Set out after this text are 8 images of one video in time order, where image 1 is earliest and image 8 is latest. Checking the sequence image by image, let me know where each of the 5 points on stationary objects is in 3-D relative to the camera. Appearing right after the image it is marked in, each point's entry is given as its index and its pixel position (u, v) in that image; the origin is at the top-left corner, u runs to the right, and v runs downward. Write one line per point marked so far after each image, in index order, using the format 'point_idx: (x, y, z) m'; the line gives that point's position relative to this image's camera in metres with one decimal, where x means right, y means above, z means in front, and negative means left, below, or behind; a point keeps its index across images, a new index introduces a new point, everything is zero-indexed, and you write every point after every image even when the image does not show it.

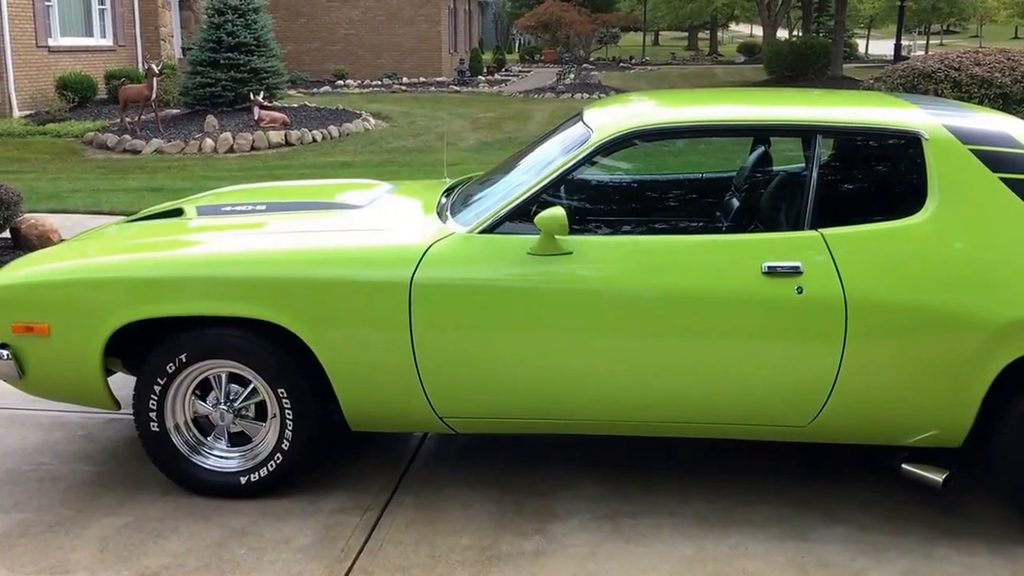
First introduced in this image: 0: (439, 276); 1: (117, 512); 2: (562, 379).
0: (-0.3, 0.0, +3.7) m
1: (-1.5, -0.9, +3.9) m
2: (+0.1, -0.3, +3.7) m
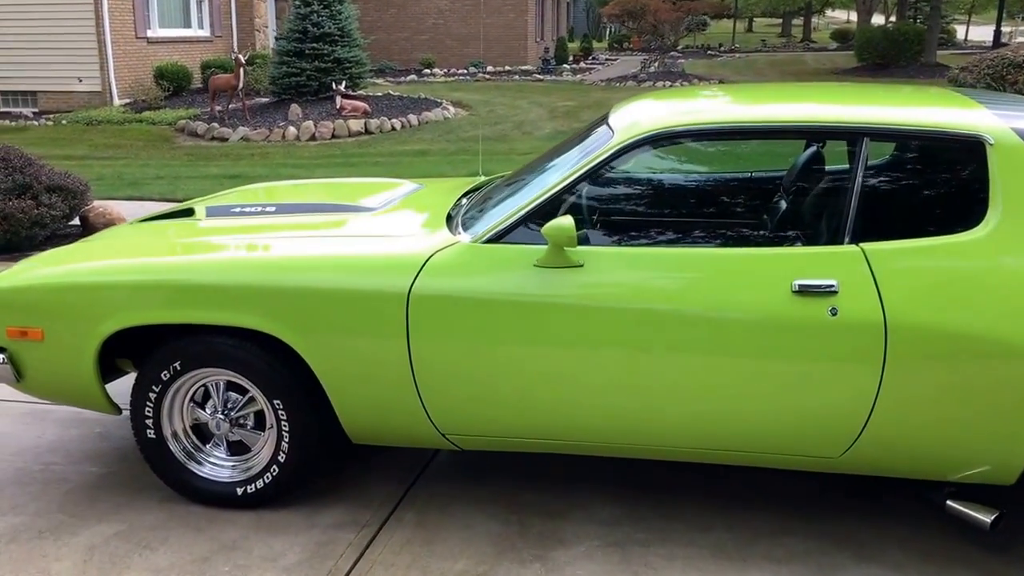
0: (-0.3, 0.0, +3.5) m
1: (-1.5, -0.9, +3.8) m
2: (+0.1, -0.4, +3.4) m
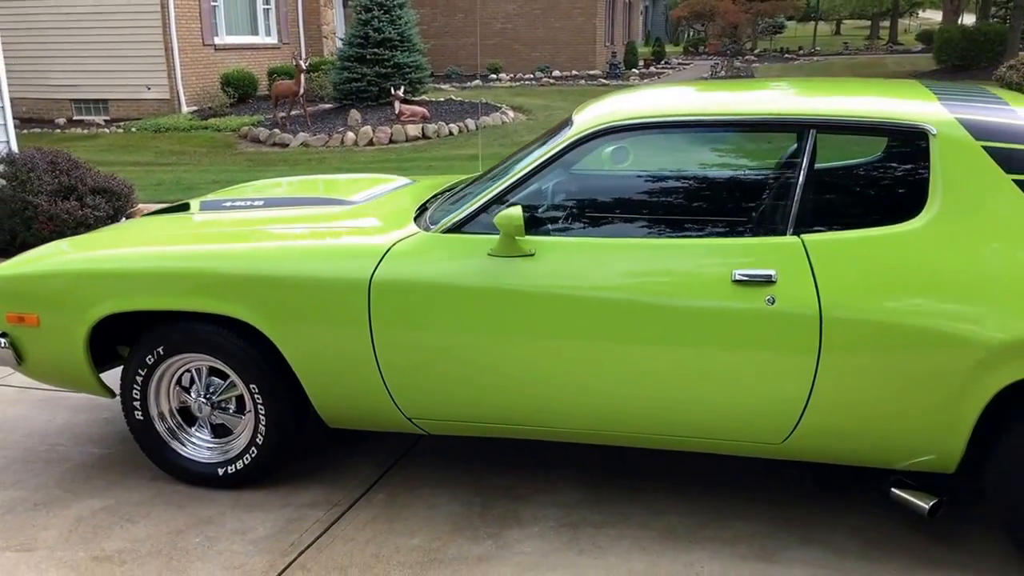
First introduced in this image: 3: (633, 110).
0: (-0.4, +0.1, +3.6) m
1: (-1.6, -0.8, +4.0) m
2: (0.0, -0.3, +3.6) m
3: (+0.4, +0.6, +3.7) m
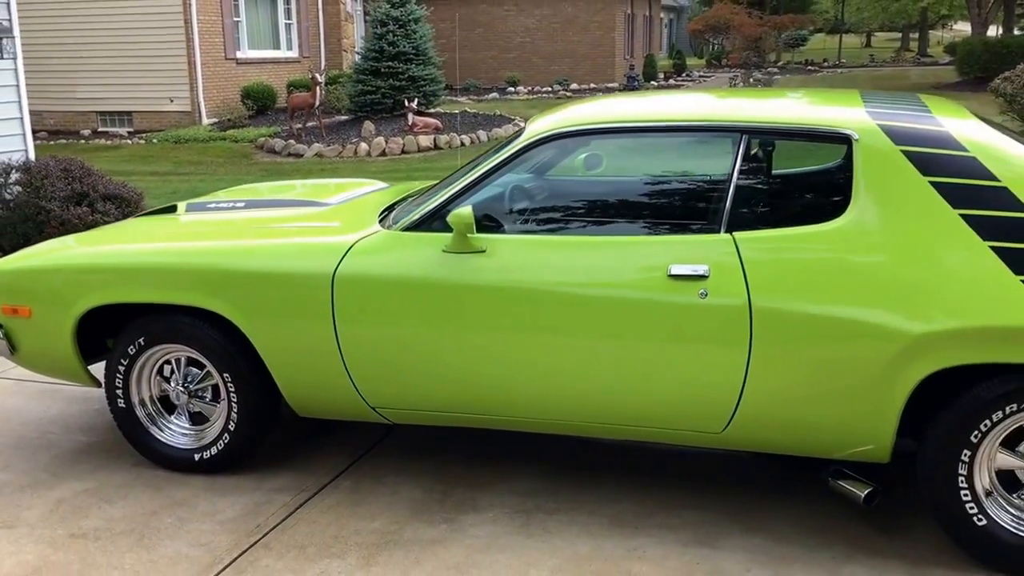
0: (-0.6, +0.1, +3.8) m
1: (-1.8, -0.8, +4.2) m
2: (-0.2, -0.3, +3.8) m
3: (+0.2, +0.7, +3.9) m
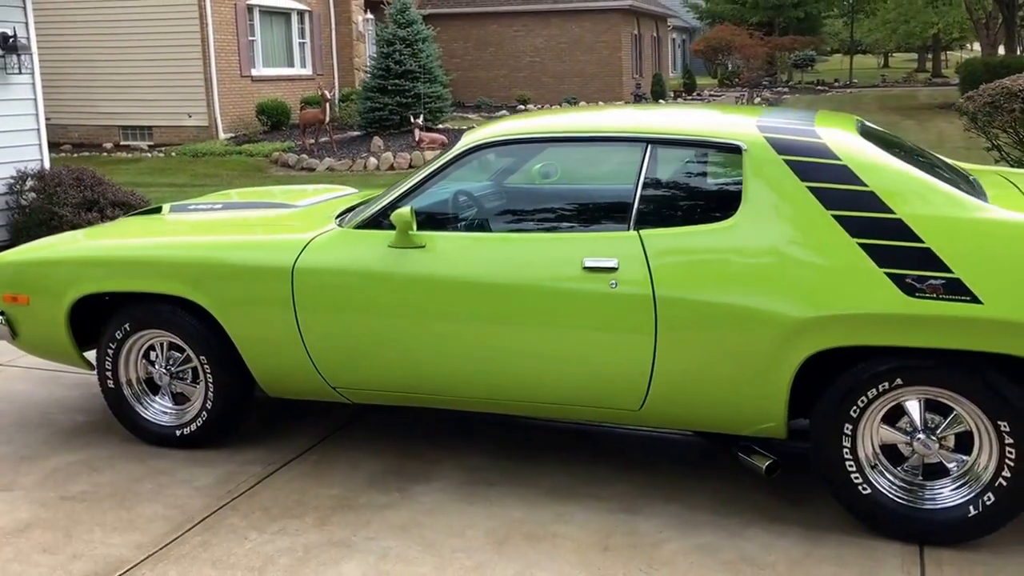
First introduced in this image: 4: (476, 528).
0: (-0.8, +0.1, +4.3) m
1: (-2.0, -0.8, +4.7) m
2: (-0.4, -0.3, +4.2) m
3: (0.0, +0.7, +4.3) m
4: (-0.1, -0.9, +3.8) m
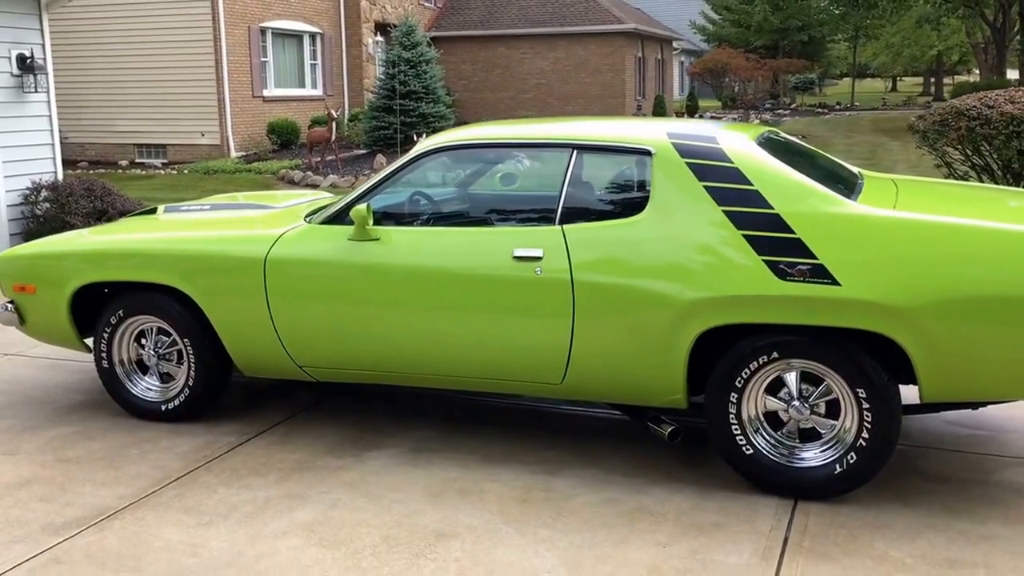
0: (-1.1, +0.2, +4.8) m
1: (-2.3, -0.7, +5.3) m
2: (-0.7, -0.2, +4.8) m
3: (-0.2, +0.7, +4.9) m
4: (-0.4, -0.8, +4.3) m
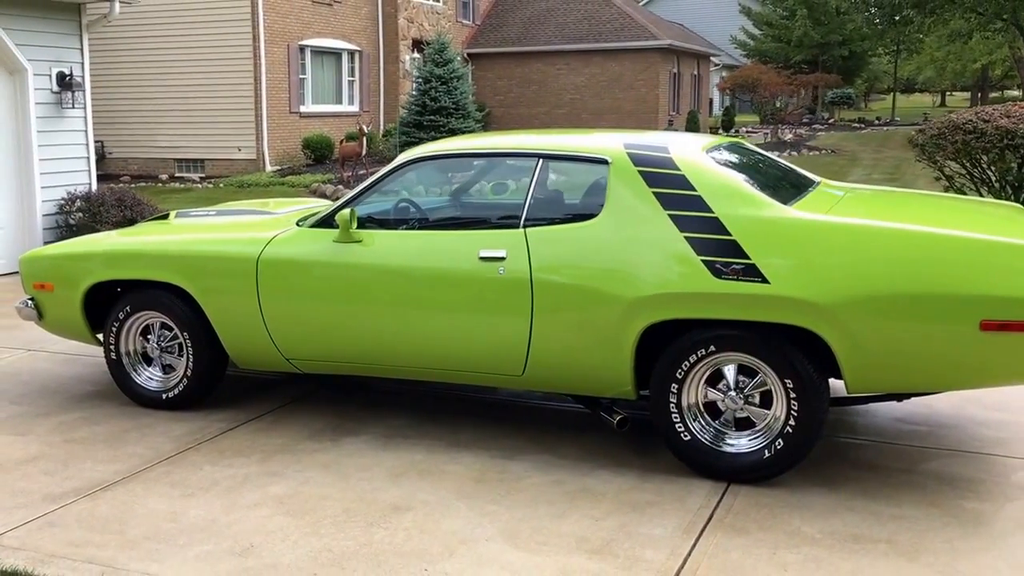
0: (-1.2, +0.2, +5.3) m
1: (-2.4, -0.7, +5.7) m
2: (-0.8, -0.2, +5.1) m
3: (-0.4, +0.7, +5.3) m
4: (-0.6, -0.8, +4.7) m
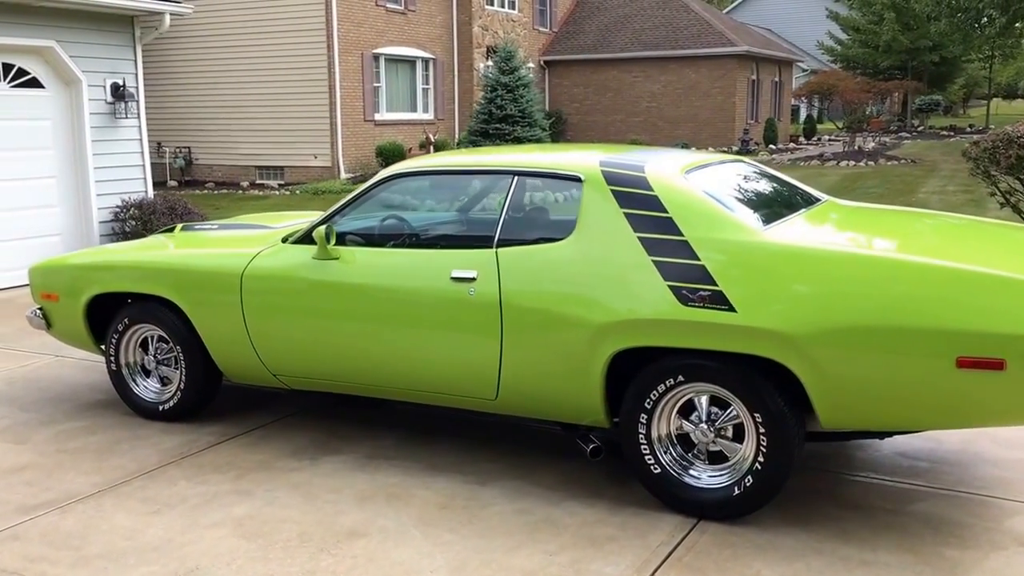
0: (-1.3, +0.1, +5.3) m
1: (-2.5, -0.8, +5.8) m
2: (-0.9, -0.3, +5.1) m
3: (-0.5, +0.6, +5.2) m
4: (-0.7, -0.9, +4.6) m
